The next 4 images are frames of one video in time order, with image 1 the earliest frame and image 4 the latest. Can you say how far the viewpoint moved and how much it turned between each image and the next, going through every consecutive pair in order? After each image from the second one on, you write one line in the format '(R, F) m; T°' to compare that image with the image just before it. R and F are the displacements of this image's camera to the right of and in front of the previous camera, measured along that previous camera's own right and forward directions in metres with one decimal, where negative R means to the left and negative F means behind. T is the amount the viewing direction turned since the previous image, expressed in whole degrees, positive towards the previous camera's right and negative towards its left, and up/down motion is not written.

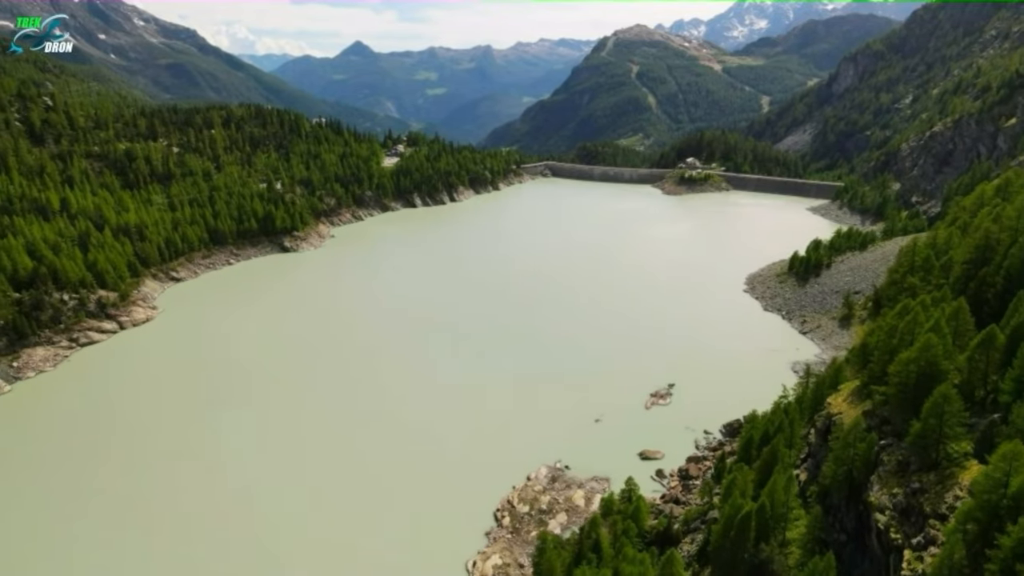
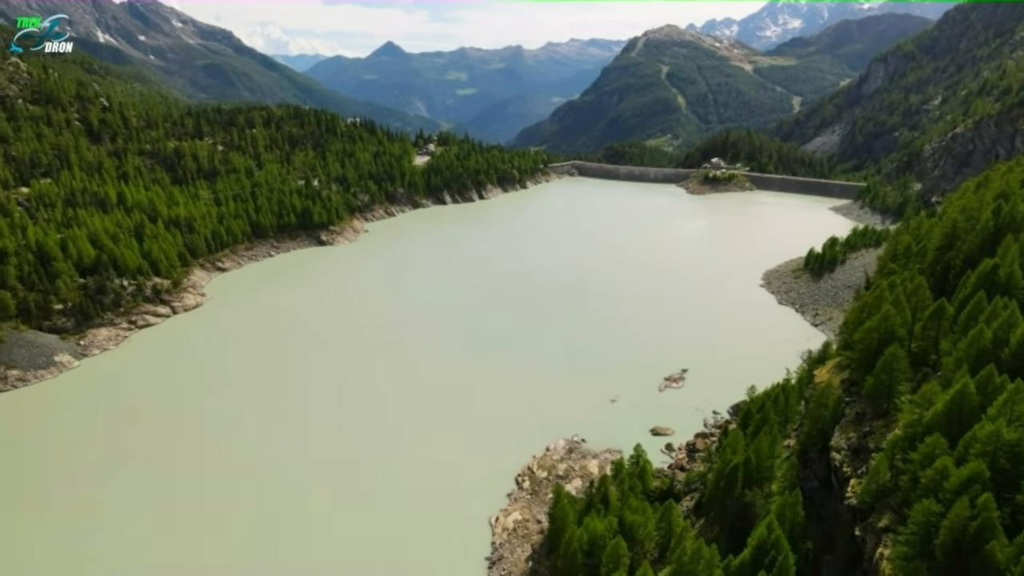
(+0.2, -2.6) m; -2°
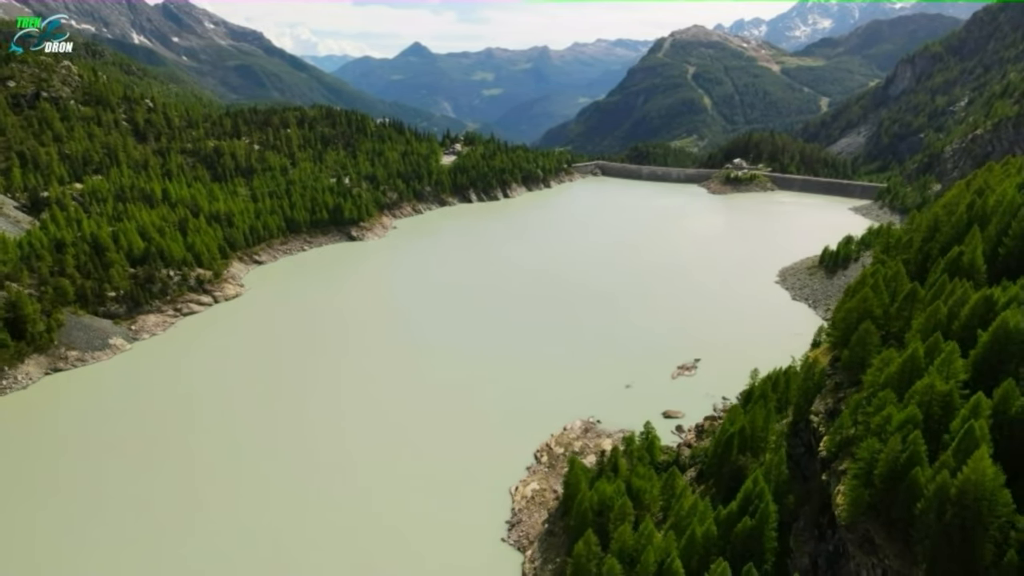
(+0.1, -2.3) m; -2°
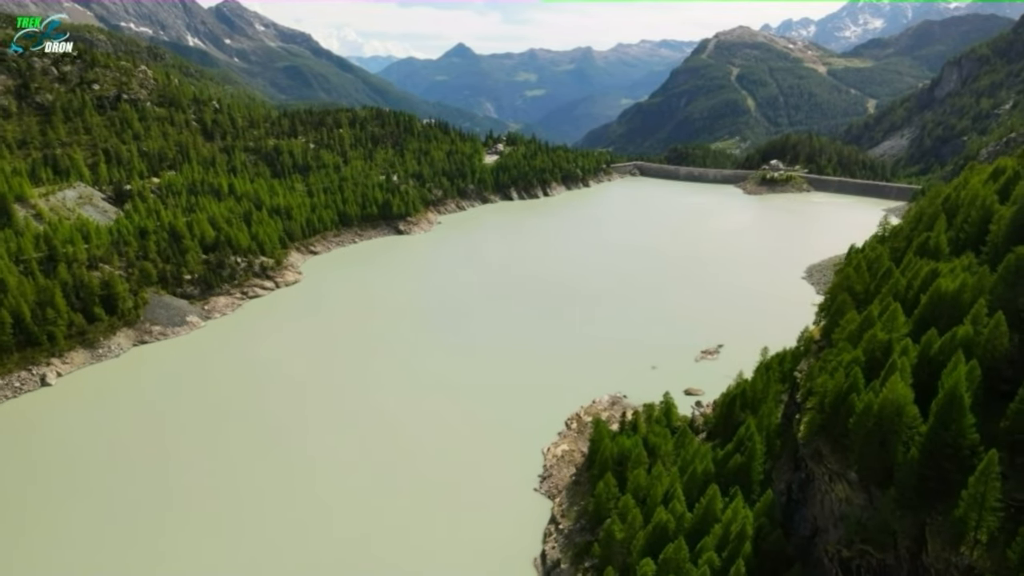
(+0.2, -3.7) m; -3°
